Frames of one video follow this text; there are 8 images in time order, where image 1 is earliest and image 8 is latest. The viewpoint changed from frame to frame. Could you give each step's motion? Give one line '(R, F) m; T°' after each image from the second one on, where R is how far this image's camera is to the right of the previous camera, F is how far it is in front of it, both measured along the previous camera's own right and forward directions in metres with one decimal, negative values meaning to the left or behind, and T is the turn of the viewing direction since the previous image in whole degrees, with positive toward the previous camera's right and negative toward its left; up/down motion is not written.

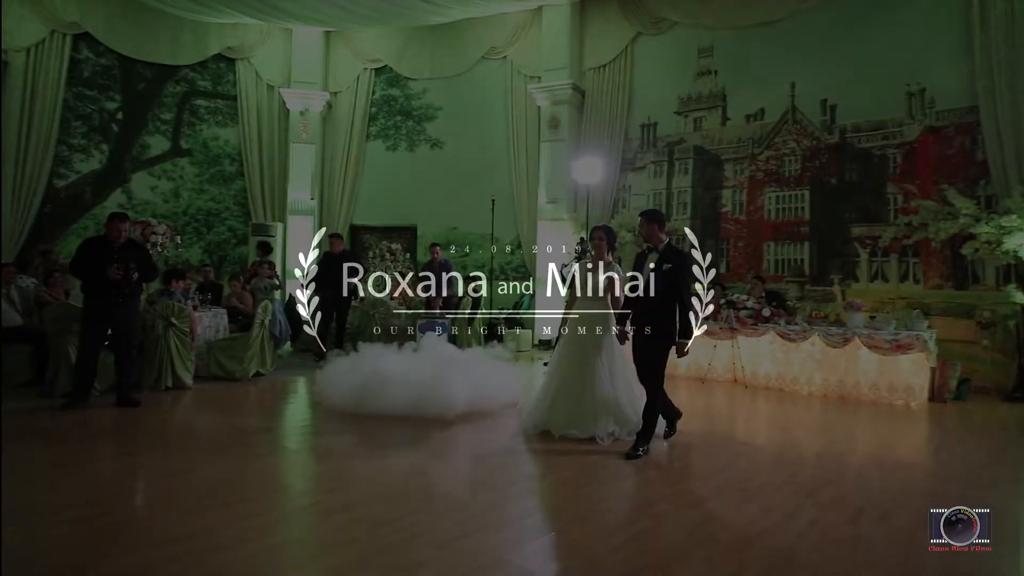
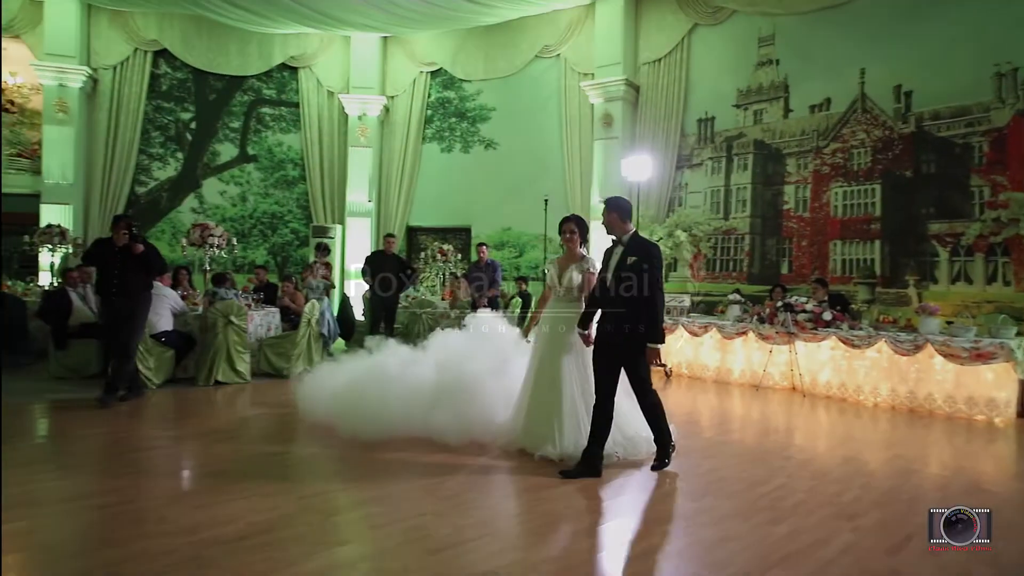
(+0.3, +0.1) m; -7°
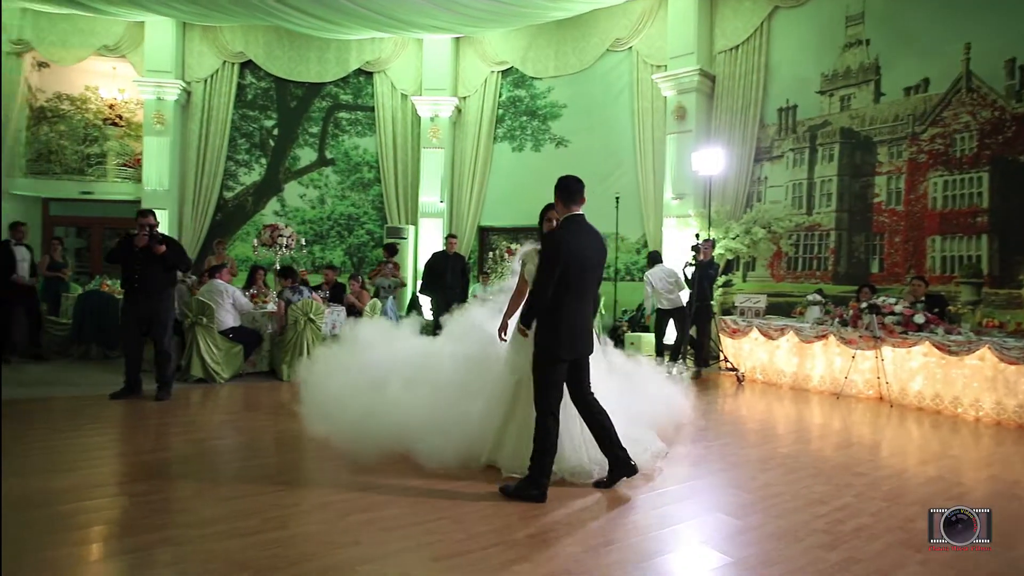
(+0.3, +0.1) m; -8°
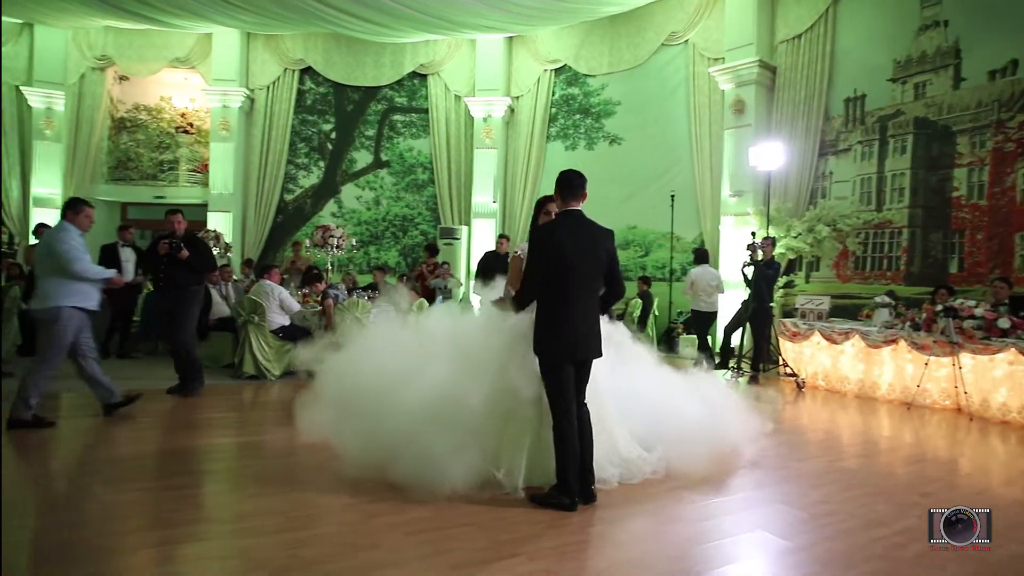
(+0.2, +0.1) m; -6°
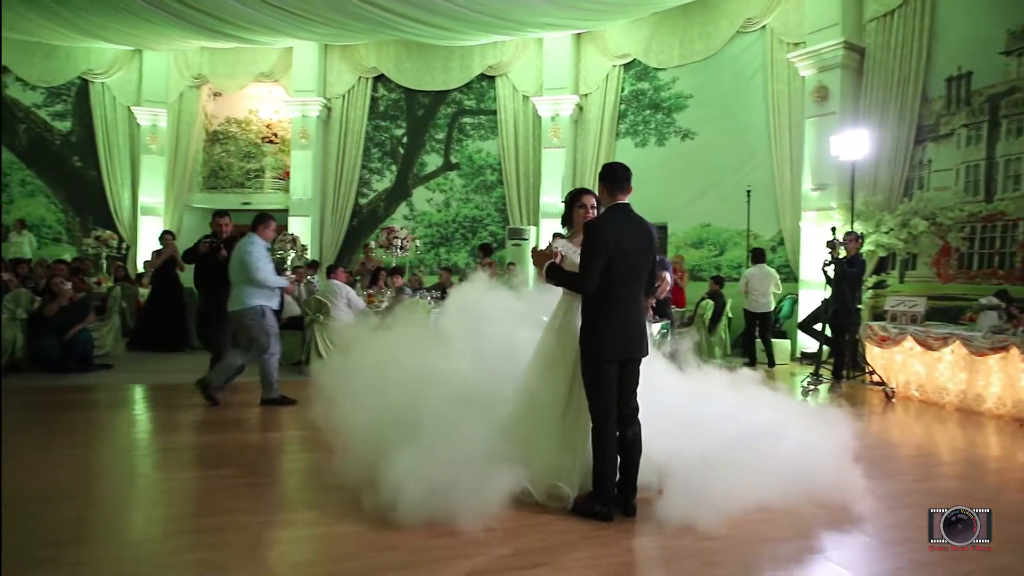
(+0.3, +0.2) m; -8°
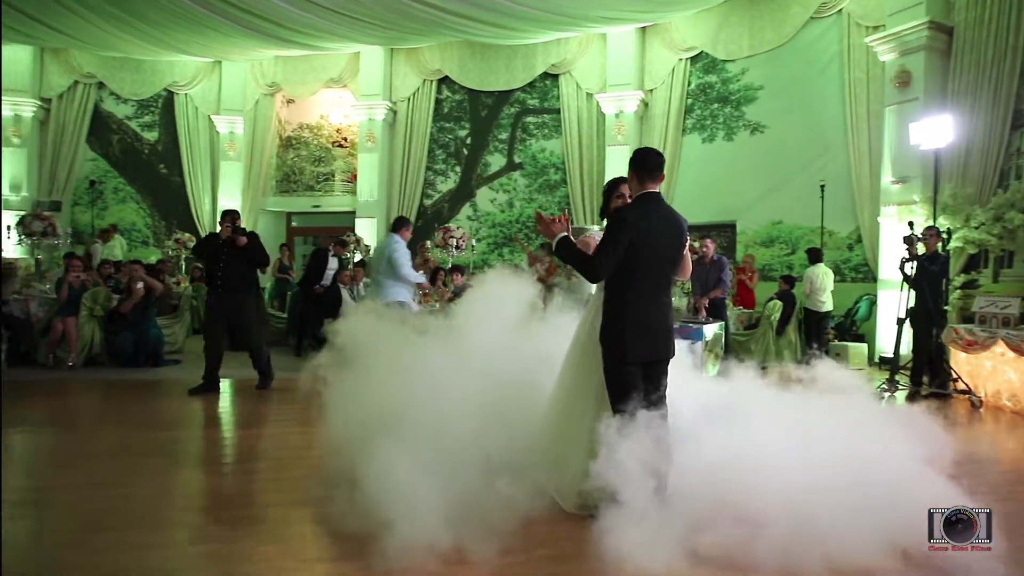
(+0.2, 0.0) m; -7°
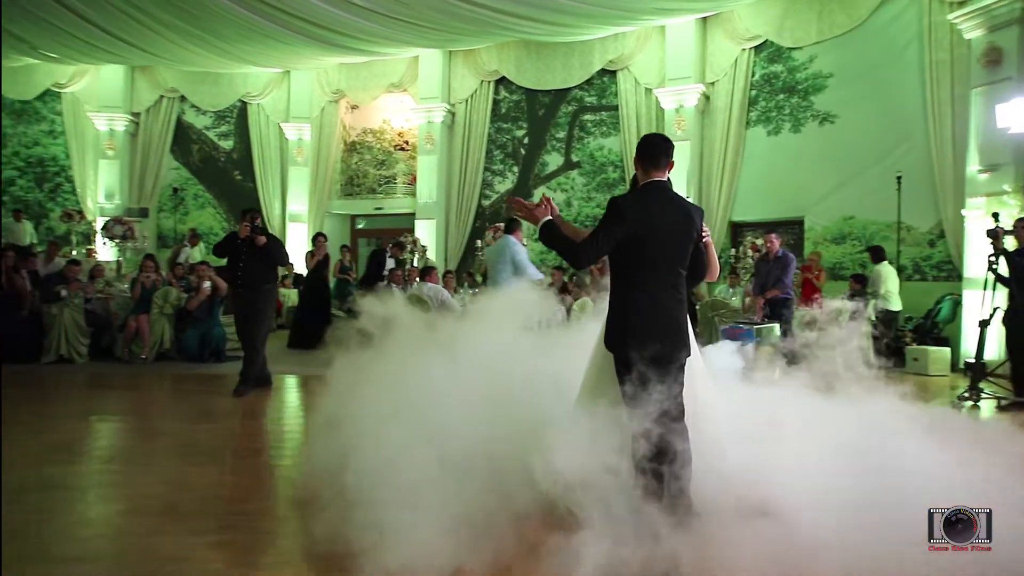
(+0.2, +0.1) m; -7°
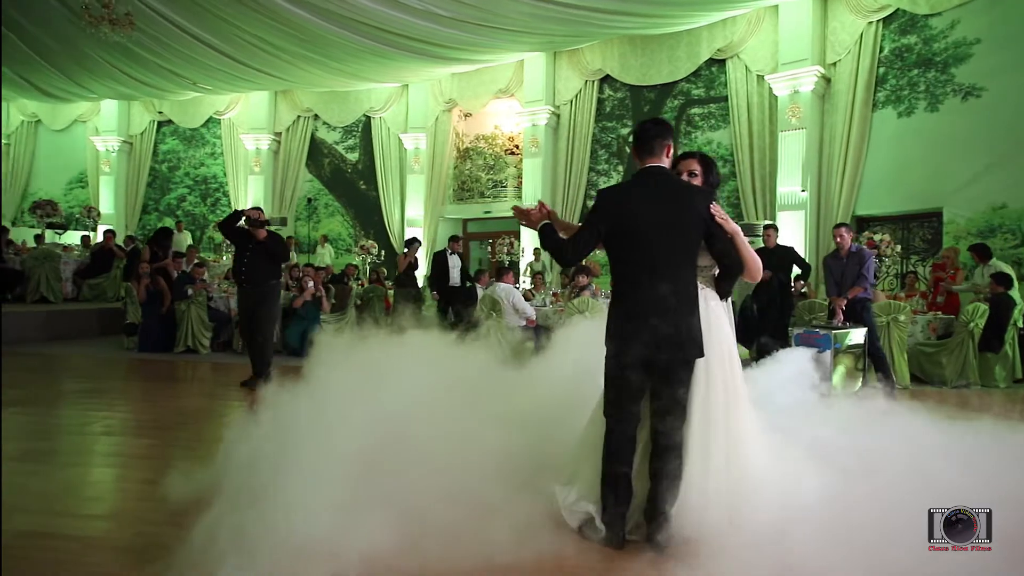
(+0.7, +0.1) m; -14°
